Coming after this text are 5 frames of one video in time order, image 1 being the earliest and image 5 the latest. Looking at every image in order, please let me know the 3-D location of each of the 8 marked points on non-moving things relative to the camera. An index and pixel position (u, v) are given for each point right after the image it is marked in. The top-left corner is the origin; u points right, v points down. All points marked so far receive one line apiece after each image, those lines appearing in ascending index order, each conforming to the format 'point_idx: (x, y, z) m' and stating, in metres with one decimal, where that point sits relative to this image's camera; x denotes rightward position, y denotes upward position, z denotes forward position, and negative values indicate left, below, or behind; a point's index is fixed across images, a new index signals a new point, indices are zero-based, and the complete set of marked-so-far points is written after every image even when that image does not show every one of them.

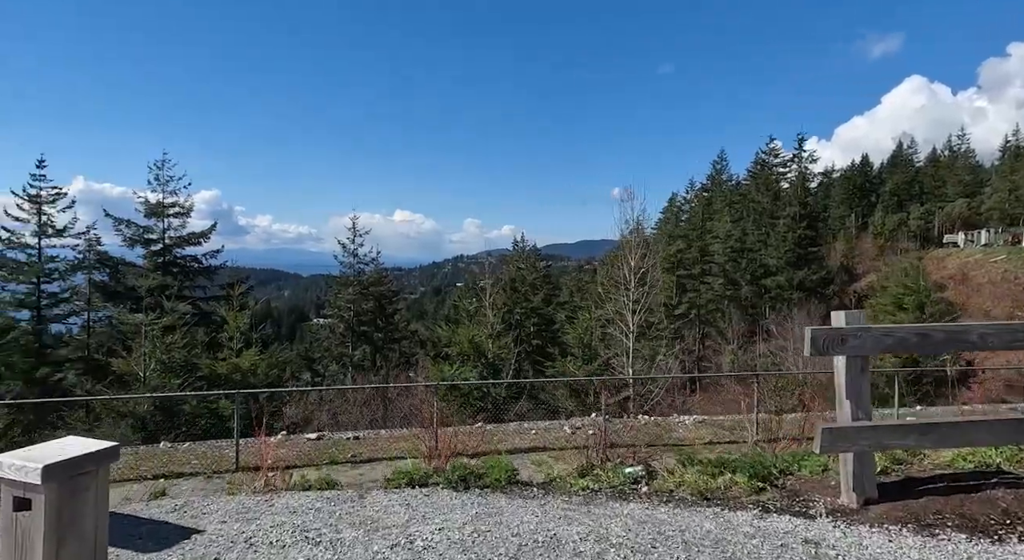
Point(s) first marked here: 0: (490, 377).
0: (-0.4, -1.7, +10.9) m
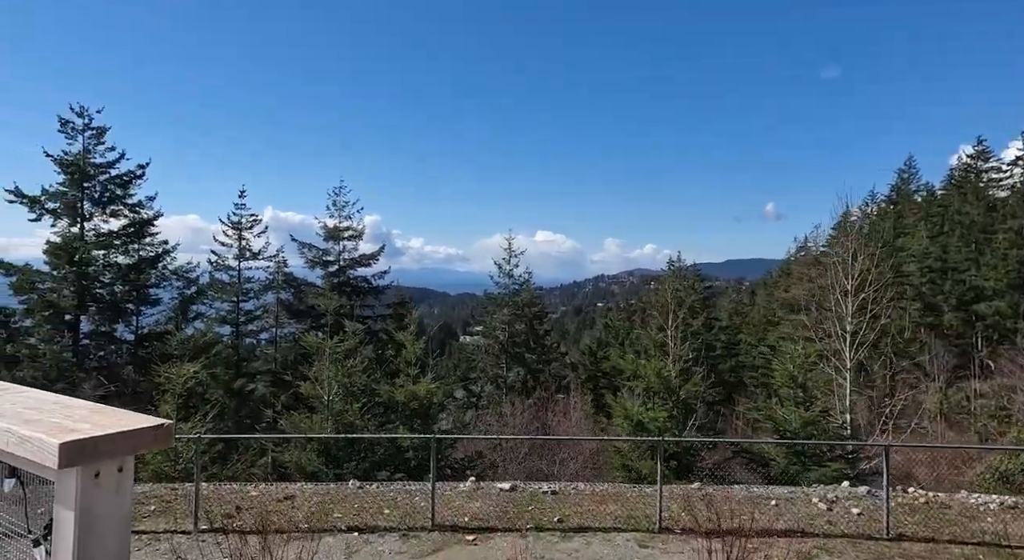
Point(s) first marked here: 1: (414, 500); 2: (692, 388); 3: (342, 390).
0: (+2.5, -2.1, +9.7) m
1: (-0.9, -1.9, +5.8) m
2: (+2.8, -1.6, +10.0) m
3: (-3.0, -2.0, +11.6) m
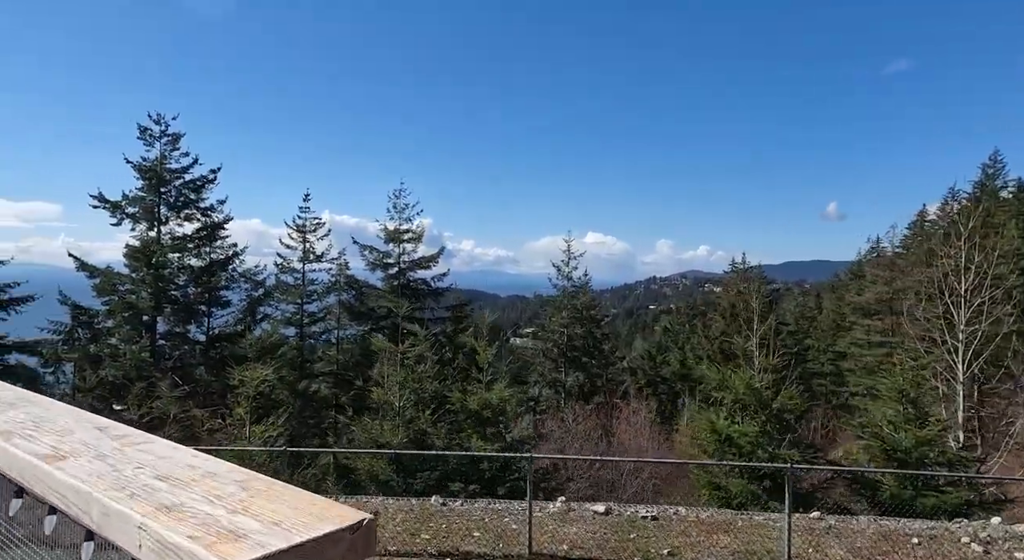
0: (+3.6, -2.2, +9.1) m
1: (-0.1, -2.0, +5.4) m
2: (+3.9, -1.7, +9.3) m
3: (-1.7, -2.0, +11.4) m
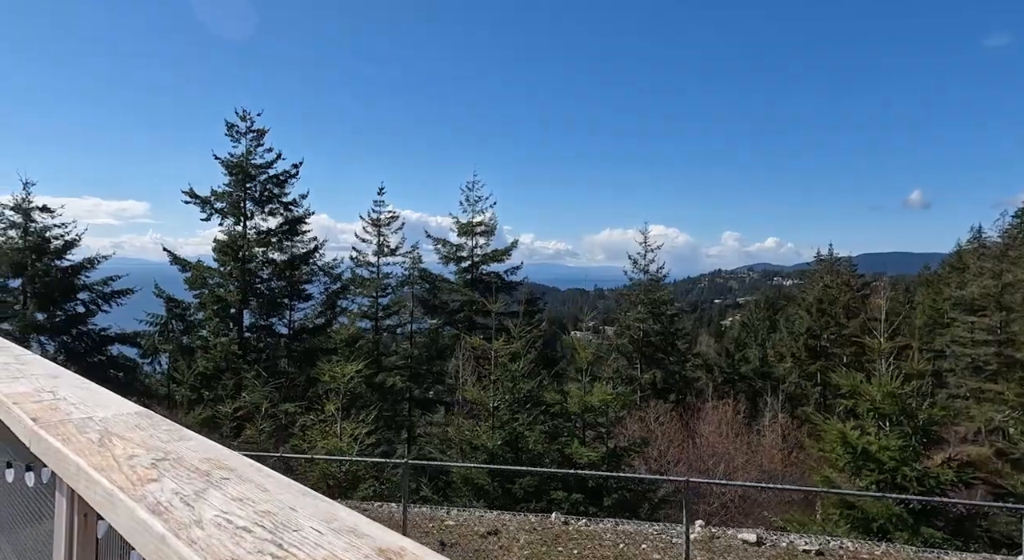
0: (+5.0, -2.2, +8.1) m
1: (+1.0, -2.0, +4.8) m
2: (+5.3, -1.7, +8.3) m
3: (-0.1, -2.0, +10.9) m
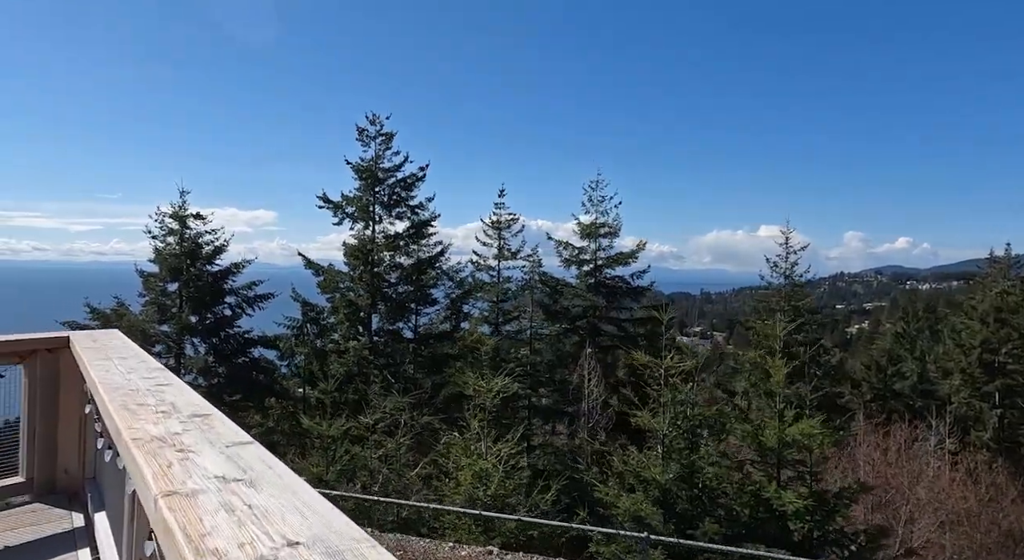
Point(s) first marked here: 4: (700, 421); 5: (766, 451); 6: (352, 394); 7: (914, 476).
0: (+7.0, -2.3, +5.9) m
1: (+2.5, -2.1, +3.3) m
2: (+7.4, -1.8, +6.1) m
3: (+2.5, -2.1, +9.5) m
4: (+2.8, -2.1, +9.6) m
5: (+3.6, -2.4, +9.4) m
6: (-4.7, -3.3, +19.1) m
7: (+12.3, -5.9, +19.6) m
